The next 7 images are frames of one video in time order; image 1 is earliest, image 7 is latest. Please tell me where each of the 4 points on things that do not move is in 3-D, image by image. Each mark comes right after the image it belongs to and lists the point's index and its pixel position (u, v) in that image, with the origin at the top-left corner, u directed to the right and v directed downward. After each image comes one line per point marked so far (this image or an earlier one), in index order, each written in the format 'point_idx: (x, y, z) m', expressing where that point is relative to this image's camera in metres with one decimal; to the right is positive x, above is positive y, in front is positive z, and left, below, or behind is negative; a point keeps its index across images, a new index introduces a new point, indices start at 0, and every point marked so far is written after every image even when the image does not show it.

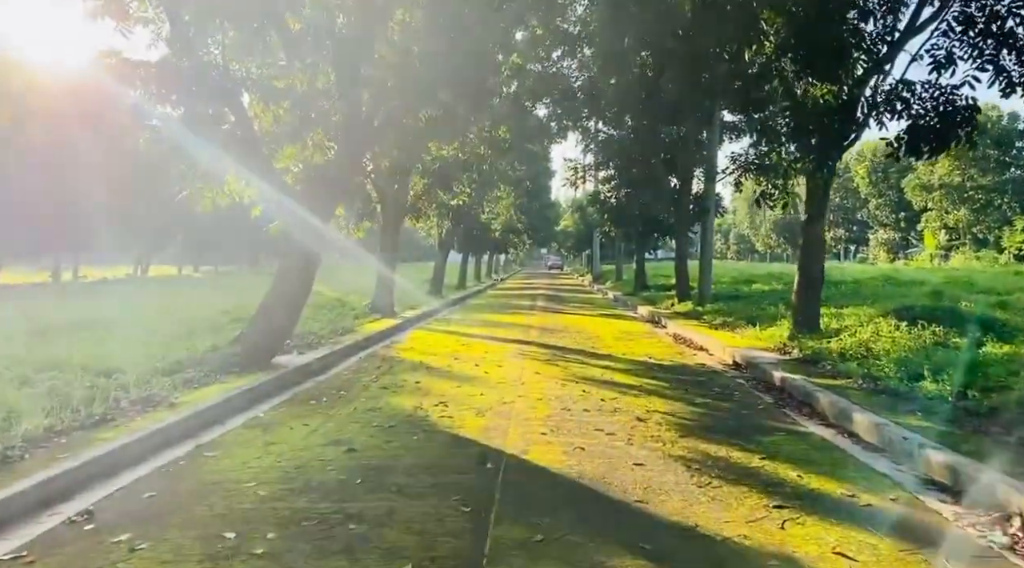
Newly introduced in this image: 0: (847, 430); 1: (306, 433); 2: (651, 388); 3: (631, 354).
0: (+3.6, -1.6, +7.2) m
1: (-2.2, -1.6, +7.3) m
2: (+2.0, -1.5, +9.4) m
3: (+2.3, -1.4, +12.9) m
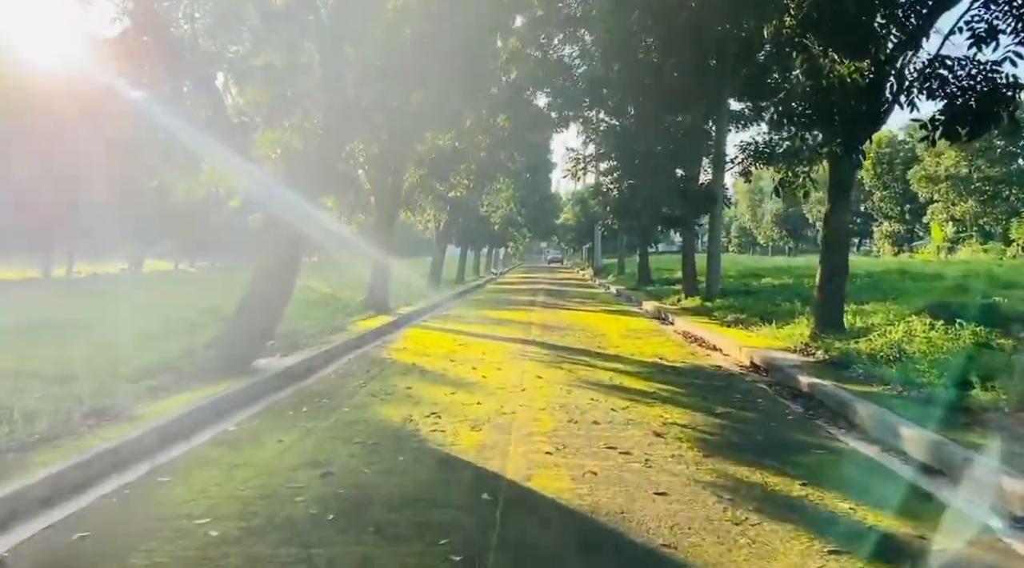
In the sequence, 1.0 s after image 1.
0: (+3.6, -1.5, +6.3) m
1: (-2.2, -1.6, +6.5) m
2: (+2.0, -1.4, +8.6) m
3: (+2.3, -1.3, +12.0) m
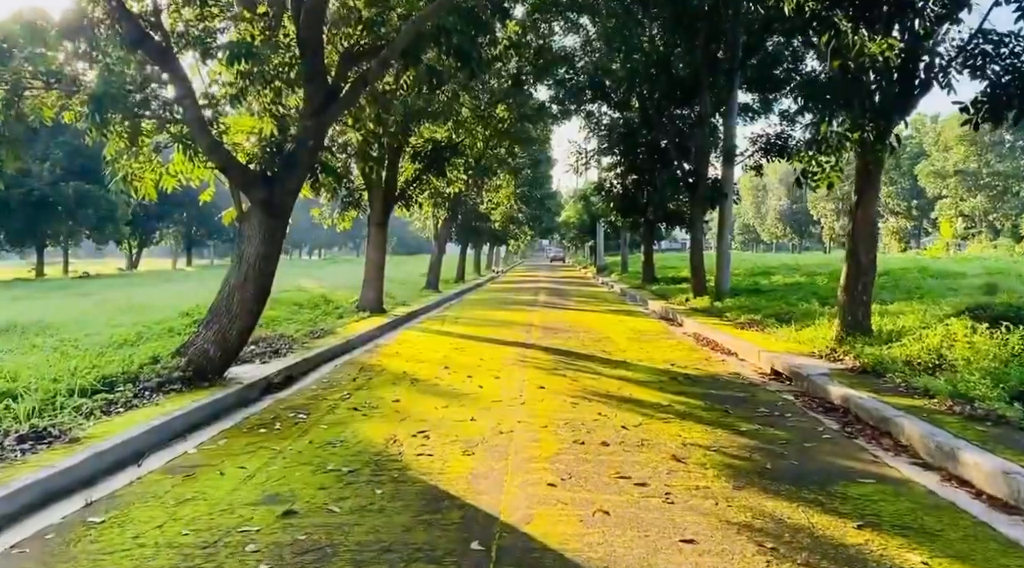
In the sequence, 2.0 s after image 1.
0: (+3.6, -1.5, +5.4) m
1: (-2.3, -1.6, +5.6) m
2: (+2.0, -1.5, +7.7) m
3: (+2.3, -1.3, +11.1) m
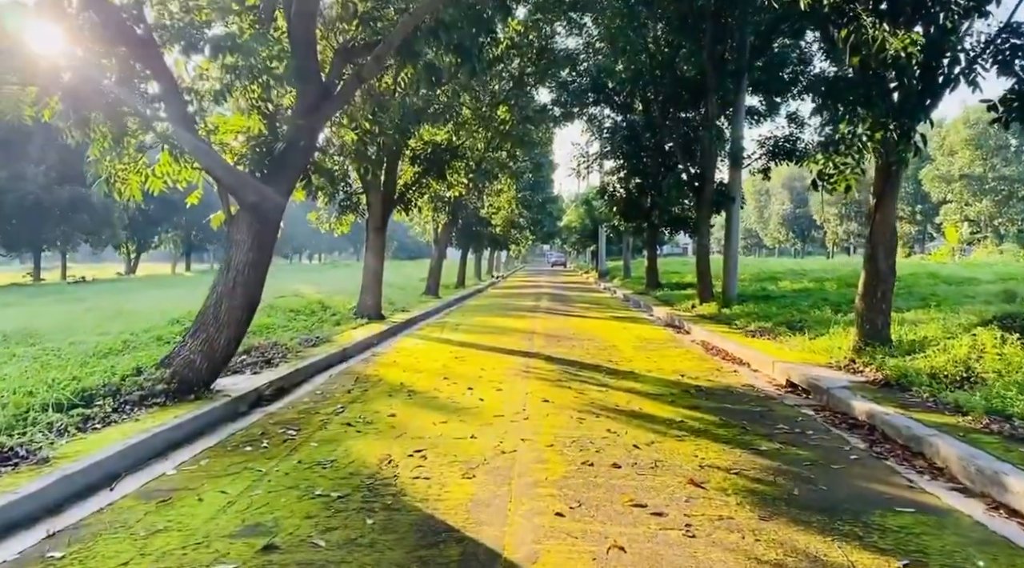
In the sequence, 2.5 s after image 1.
0: (+3.6, -1.6, +4.9) m
1: (-2.2, -1.7, +5.1) m
2: (+2.0, -1.5, +7.2) m
3: (+2.3, -1.4, +10.6) m
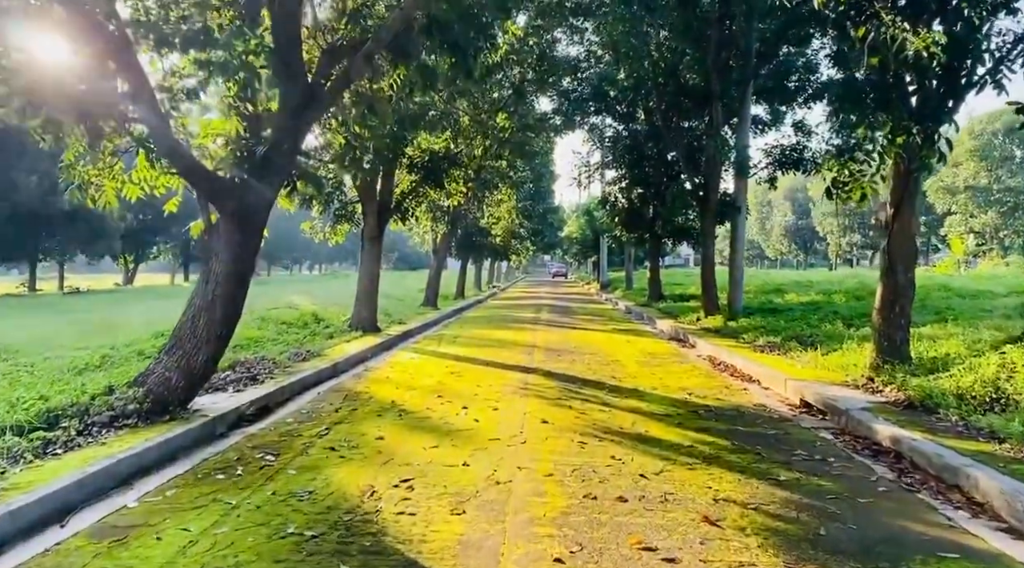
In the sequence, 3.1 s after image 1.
0: (+3.5, -1.7, +4.4) m
1: (-2.3, -1.8, +4.5) m
2: (+2.0, -1.7, +6.6) m
3: (+2.3, -1.6, +10.1) m
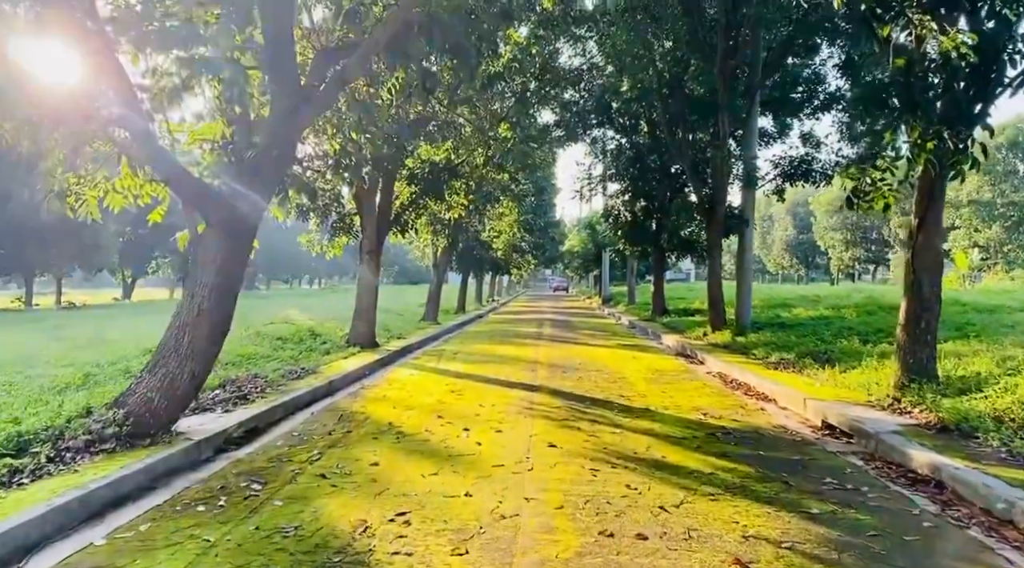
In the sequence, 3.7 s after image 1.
0: (+3.6, -1.8, +3.8) m
1: (-2.2, -1.9, +4.0) m
2: (+2.0, -1.8, +6.1) m
3: (+2.4, -1.8, +9.5) m
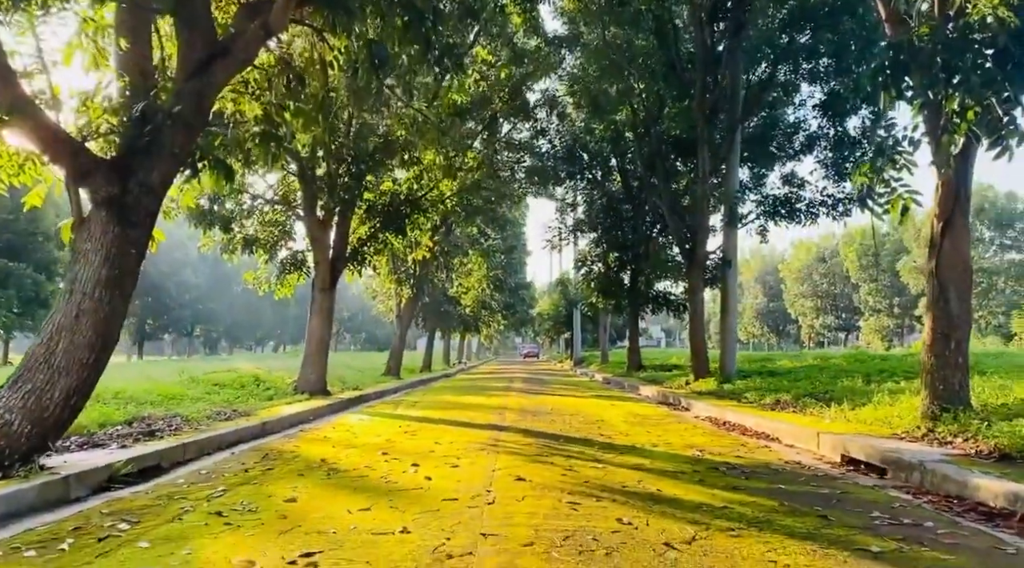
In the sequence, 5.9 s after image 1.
0: (+3.4, -1.4, +2.5) m
1: (-2.4, -1.4, +2.4) m
2: (+1.7, -1.6, +4.7) m
3: (+1.9, -2.0, +8.1) m
